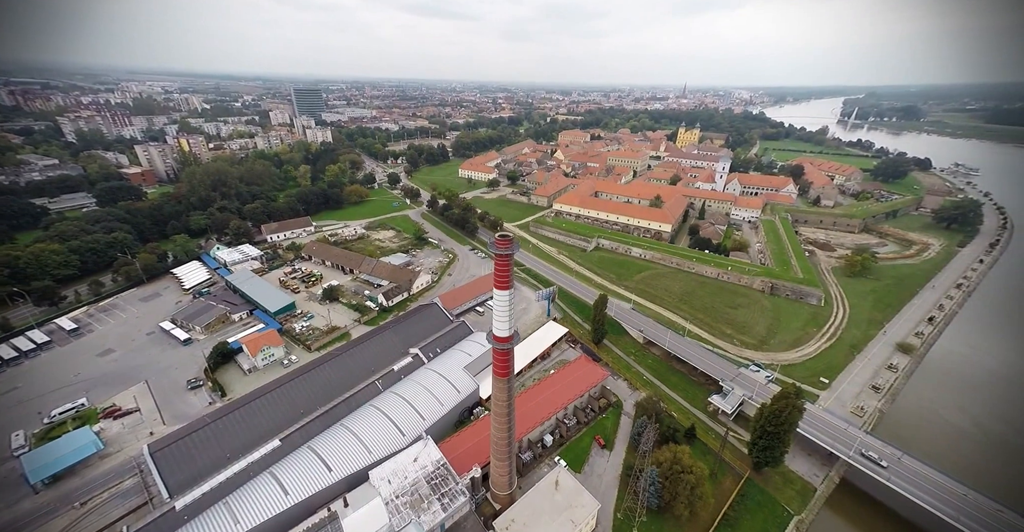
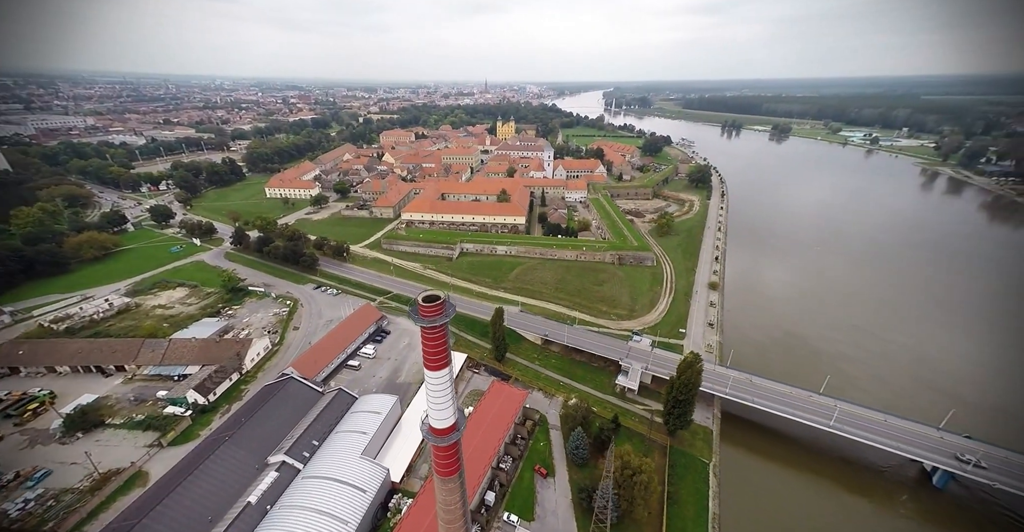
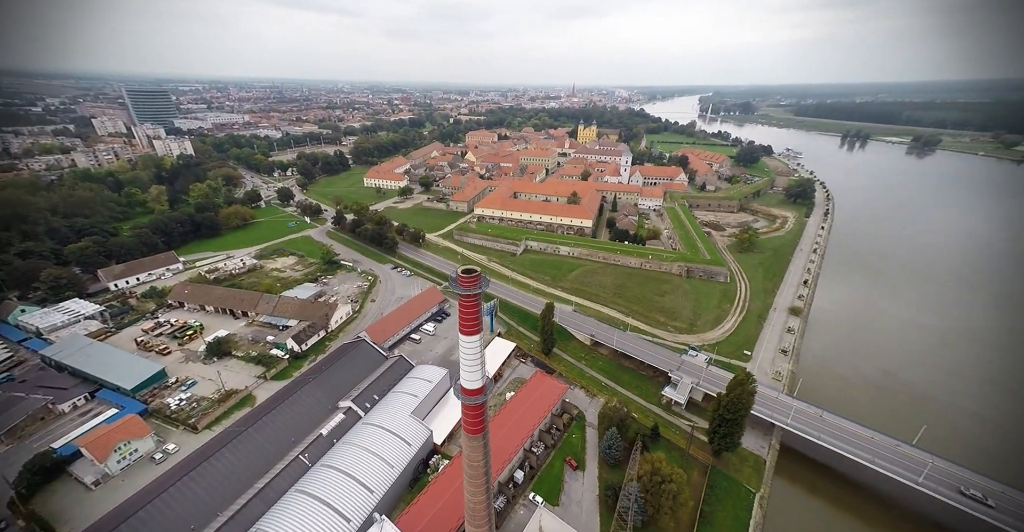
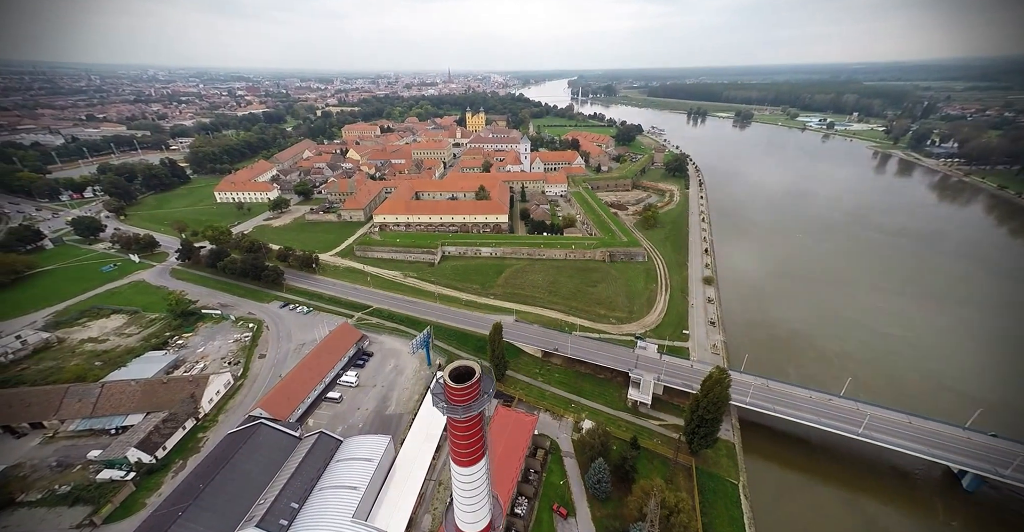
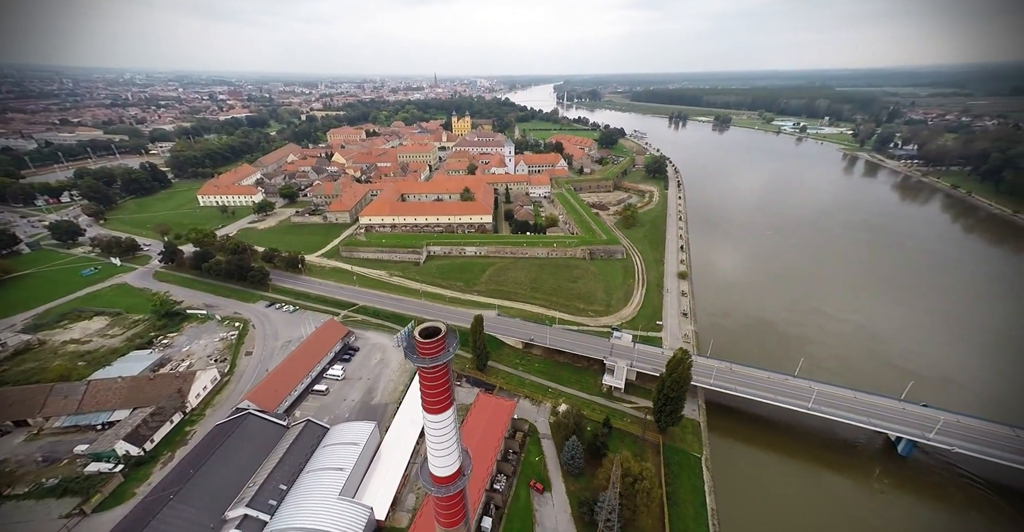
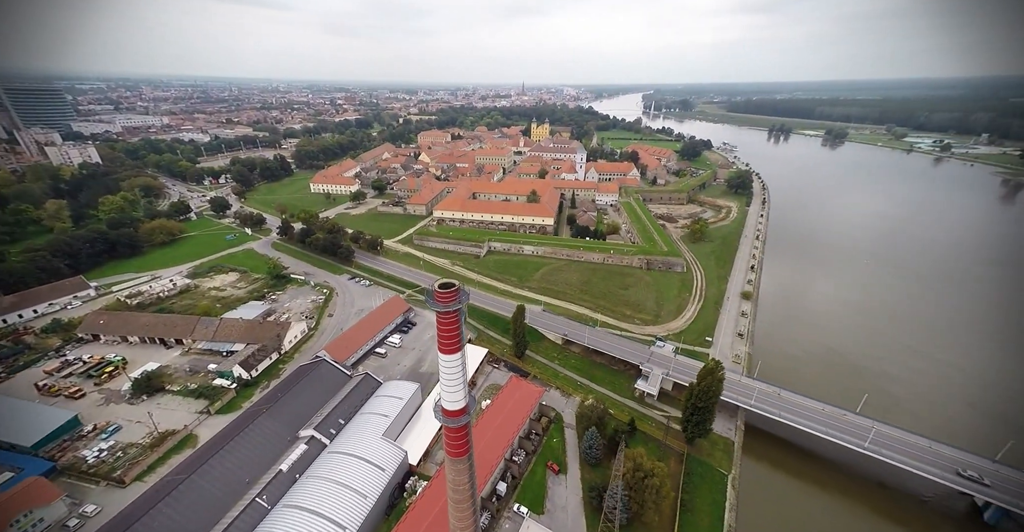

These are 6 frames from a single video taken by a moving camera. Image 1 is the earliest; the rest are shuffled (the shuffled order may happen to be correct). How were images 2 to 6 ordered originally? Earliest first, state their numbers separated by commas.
3, 6, 2, 5, 4
